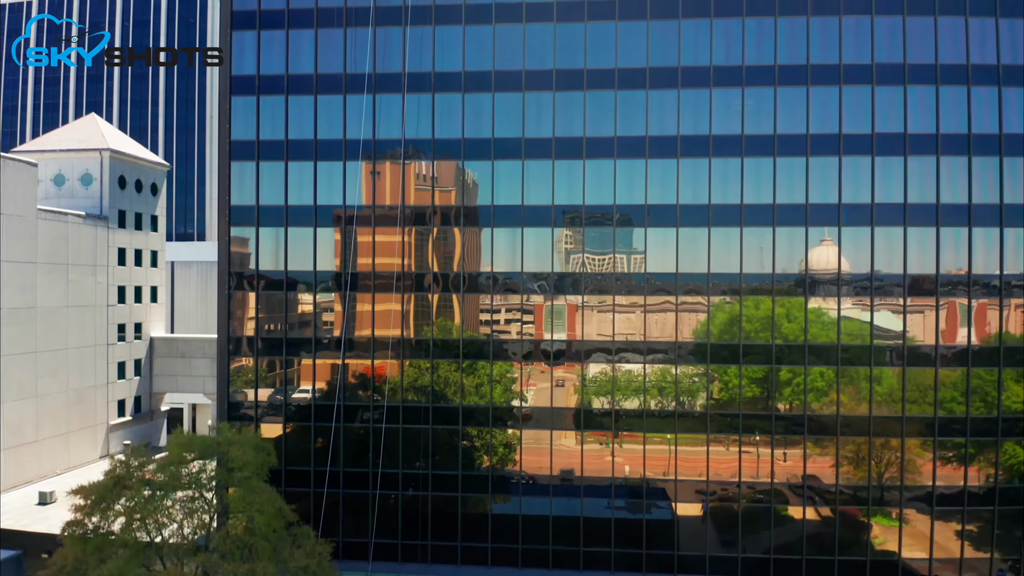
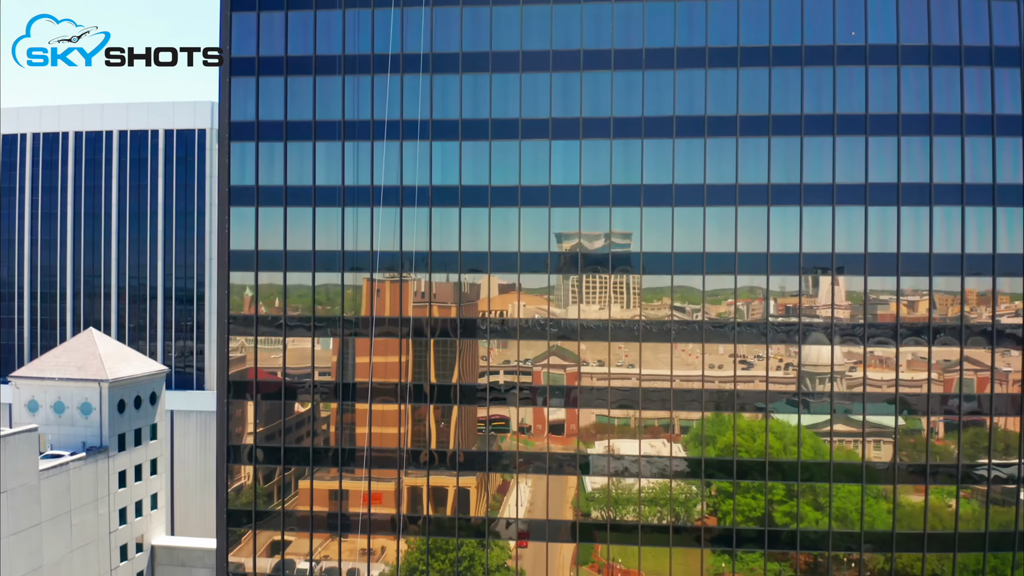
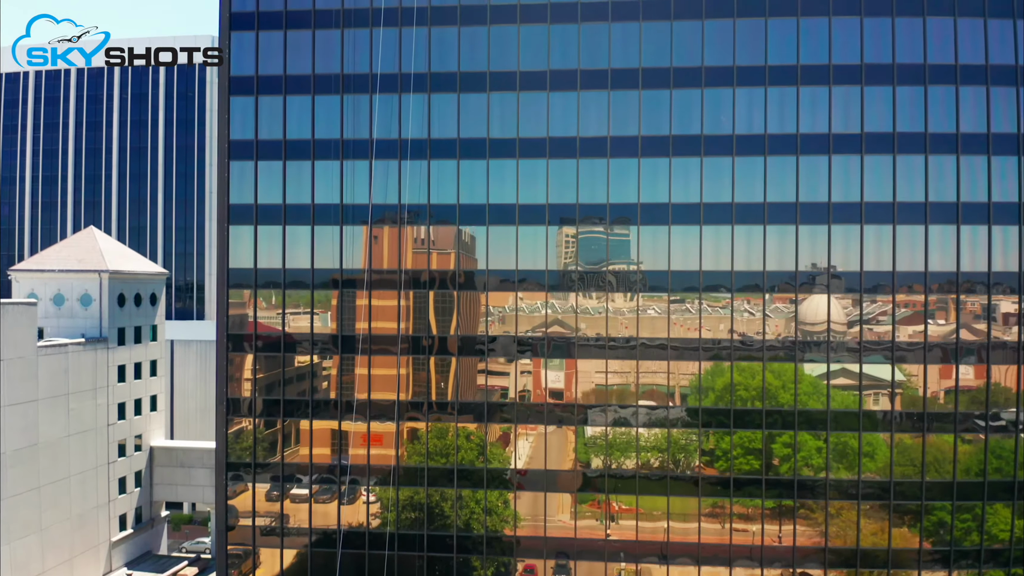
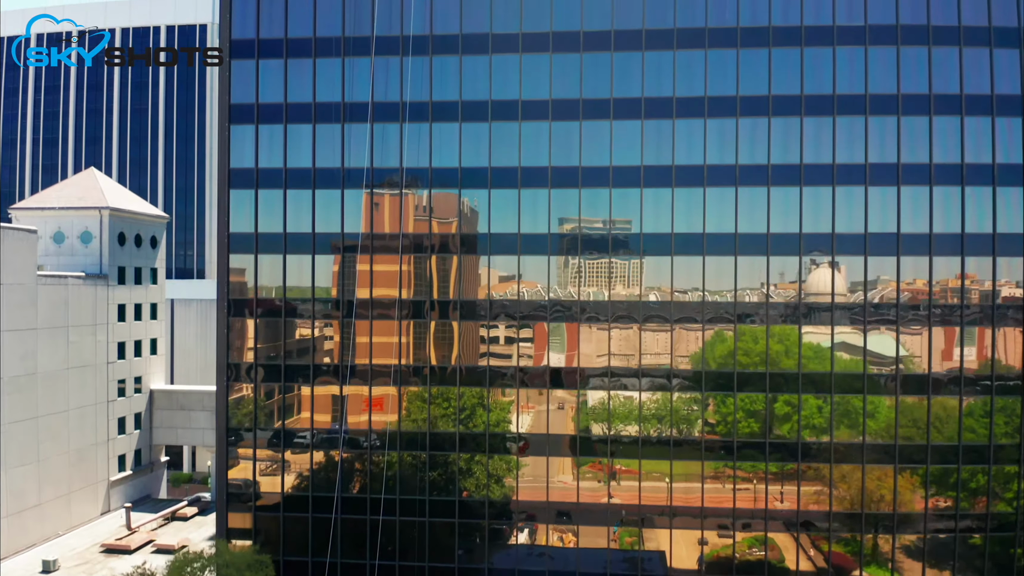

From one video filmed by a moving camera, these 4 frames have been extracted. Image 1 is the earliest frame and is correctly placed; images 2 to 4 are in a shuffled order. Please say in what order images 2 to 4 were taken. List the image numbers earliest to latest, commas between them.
4, 3, 2
